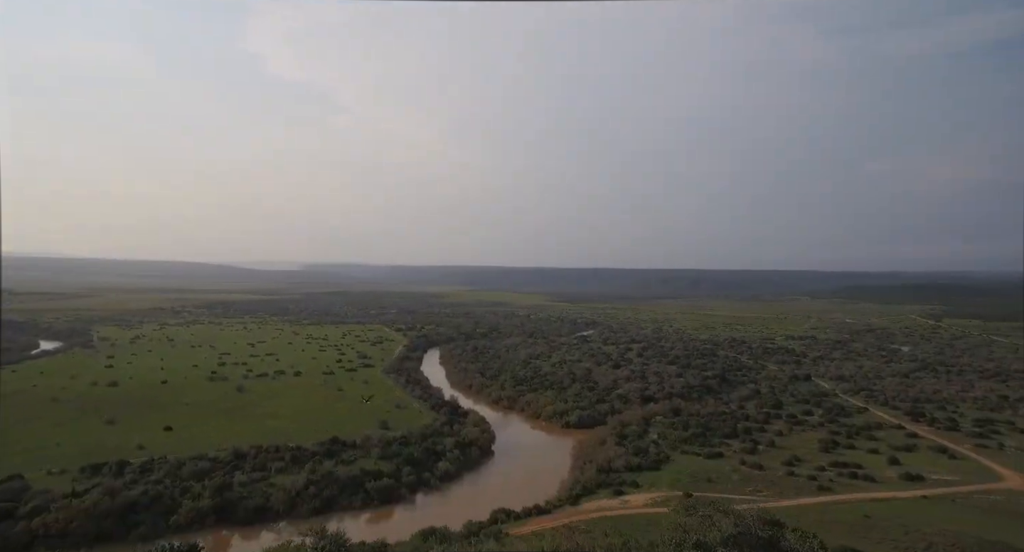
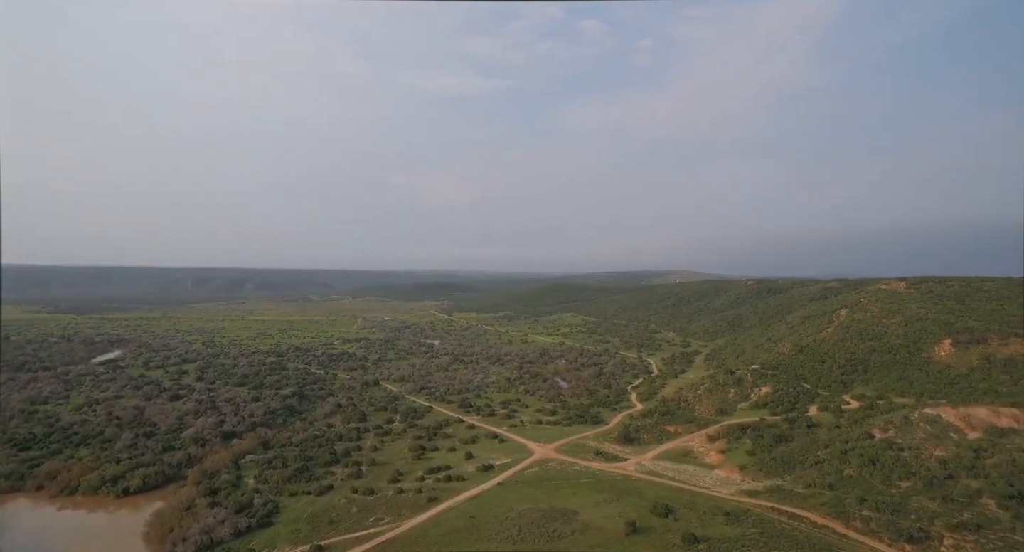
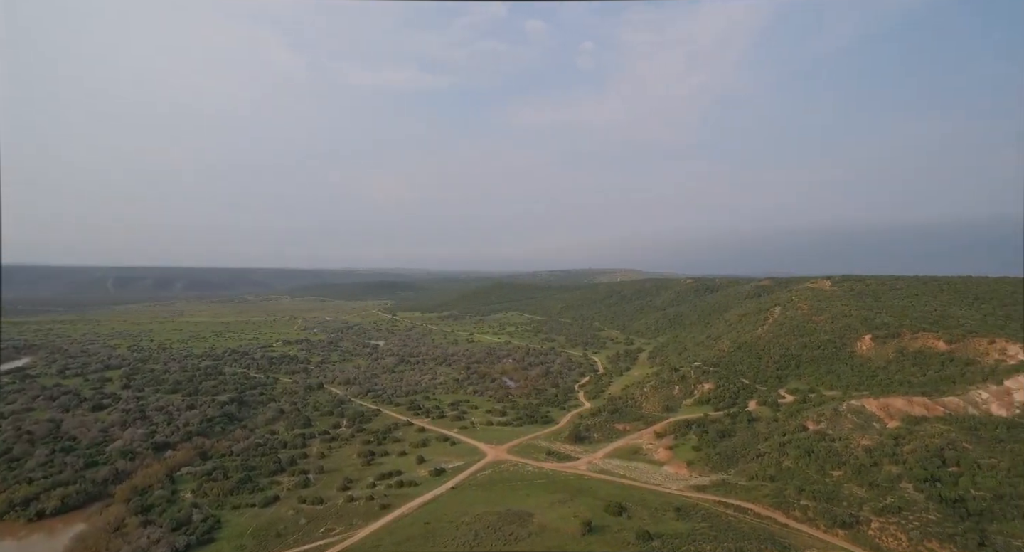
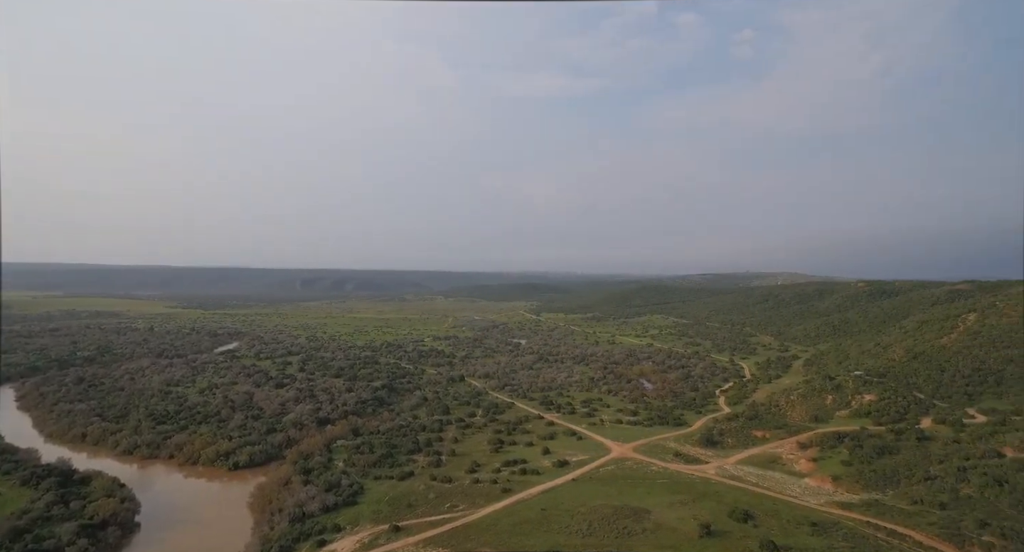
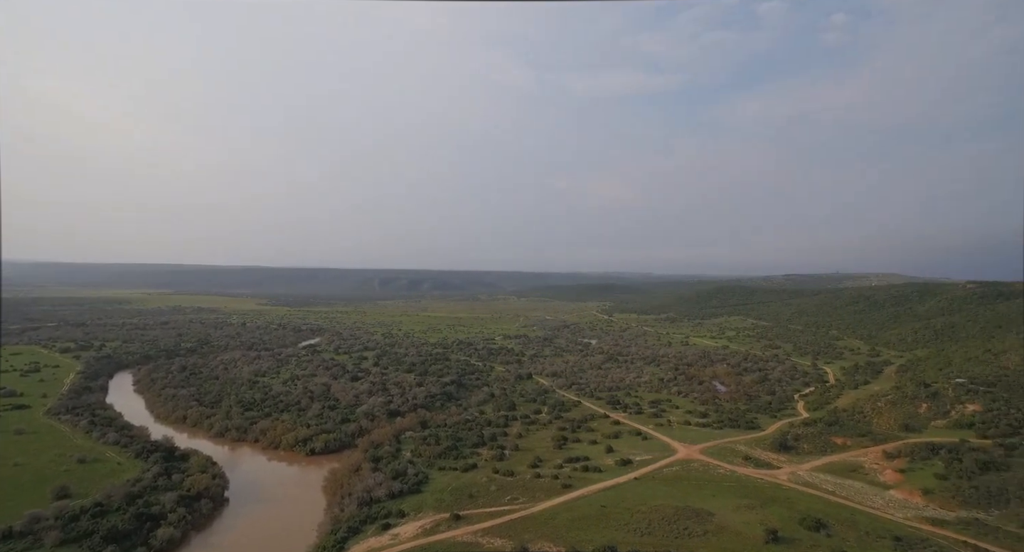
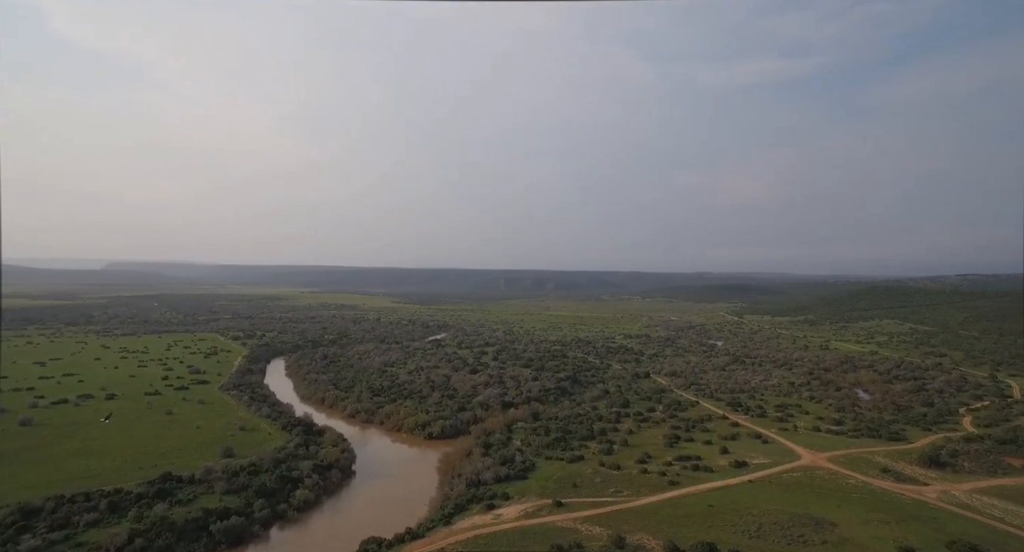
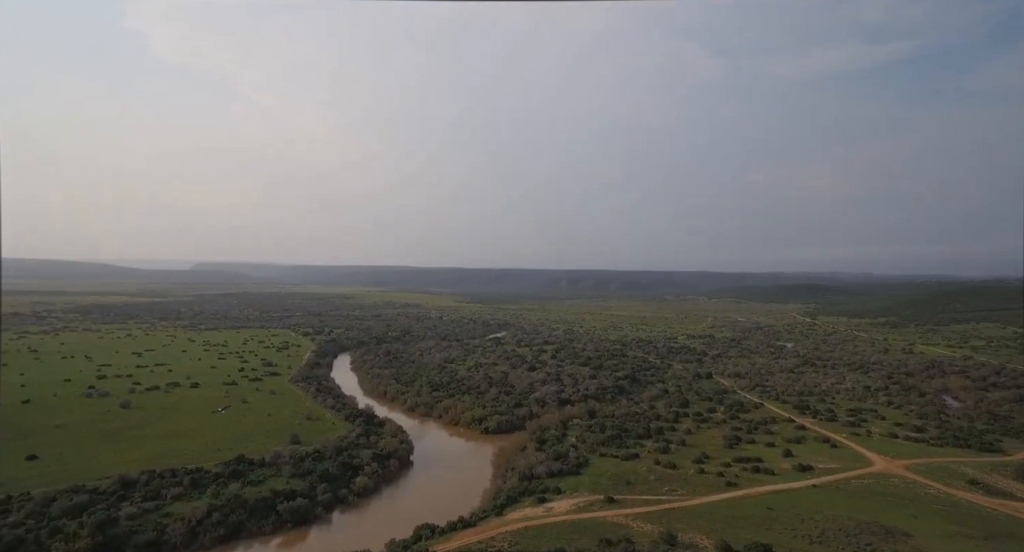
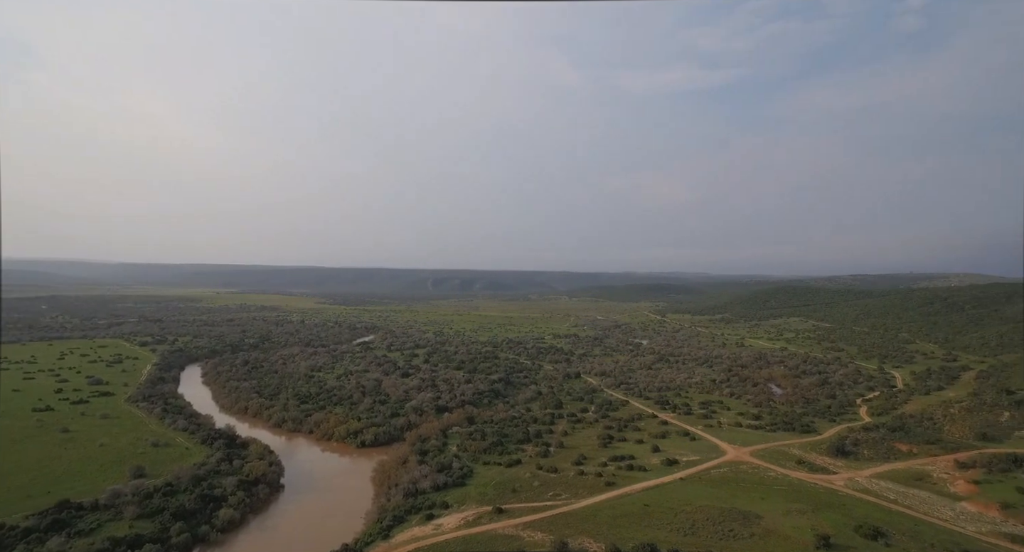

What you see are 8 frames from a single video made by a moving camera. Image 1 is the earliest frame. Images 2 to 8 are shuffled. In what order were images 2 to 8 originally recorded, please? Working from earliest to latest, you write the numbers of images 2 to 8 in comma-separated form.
7, 6, 8, 5, 4, 2, 3
